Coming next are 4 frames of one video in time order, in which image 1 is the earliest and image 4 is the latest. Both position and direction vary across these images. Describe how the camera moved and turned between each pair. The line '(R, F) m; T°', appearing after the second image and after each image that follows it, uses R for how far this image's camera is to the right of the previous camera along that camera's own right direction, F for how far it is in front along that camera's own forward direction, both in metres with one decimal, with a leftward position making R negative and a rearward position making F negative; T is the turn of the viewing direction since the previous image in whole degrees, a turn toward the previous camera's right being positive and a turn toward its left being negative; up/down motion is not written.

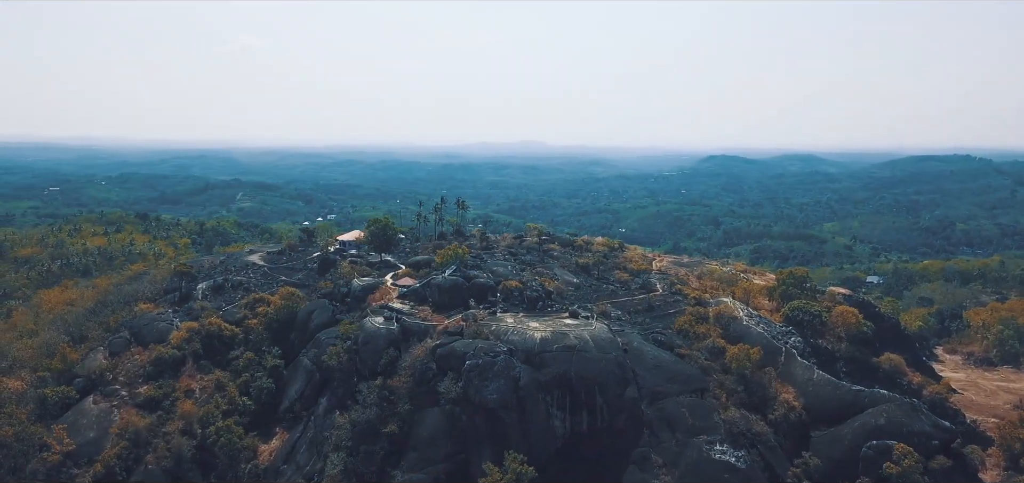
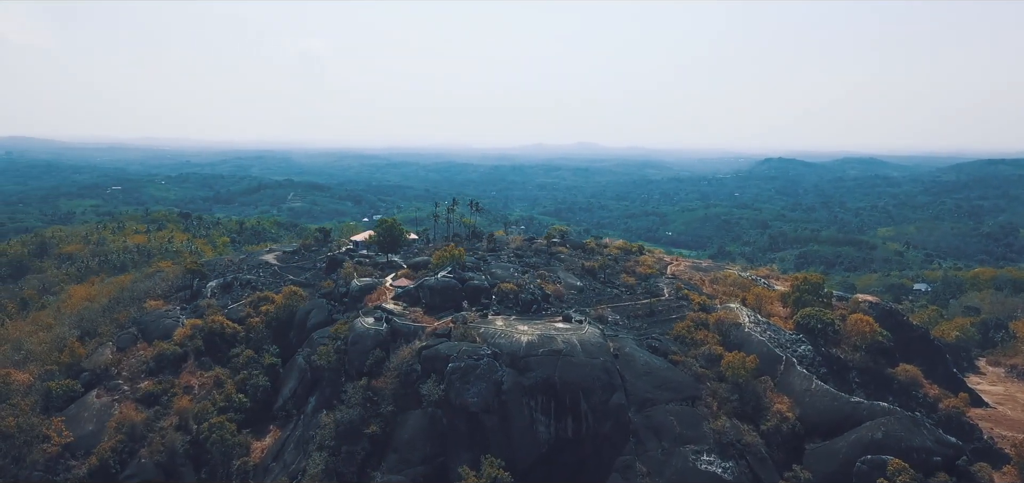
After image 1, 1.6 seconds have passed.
(+1.7, +0.3) m; -3°
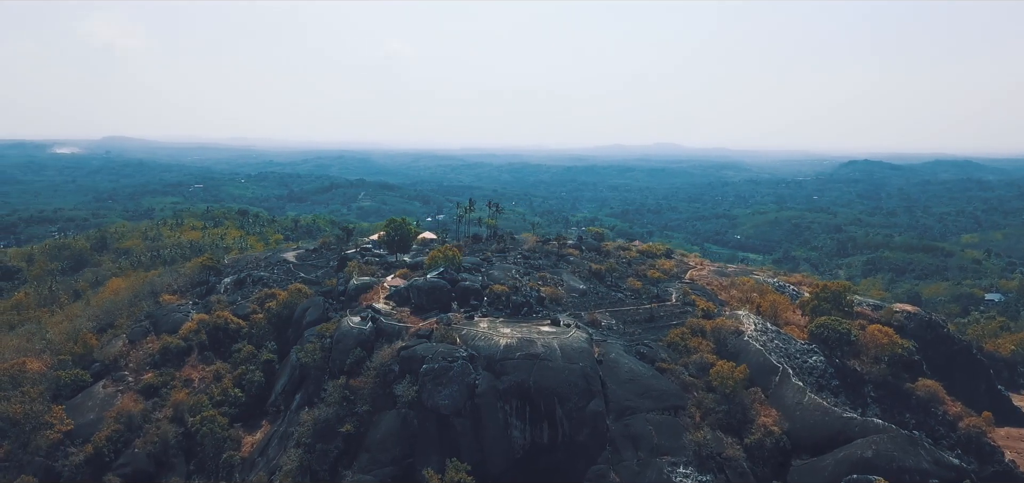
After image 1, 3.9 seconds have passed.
(+2.5, +0.4) m; -4°
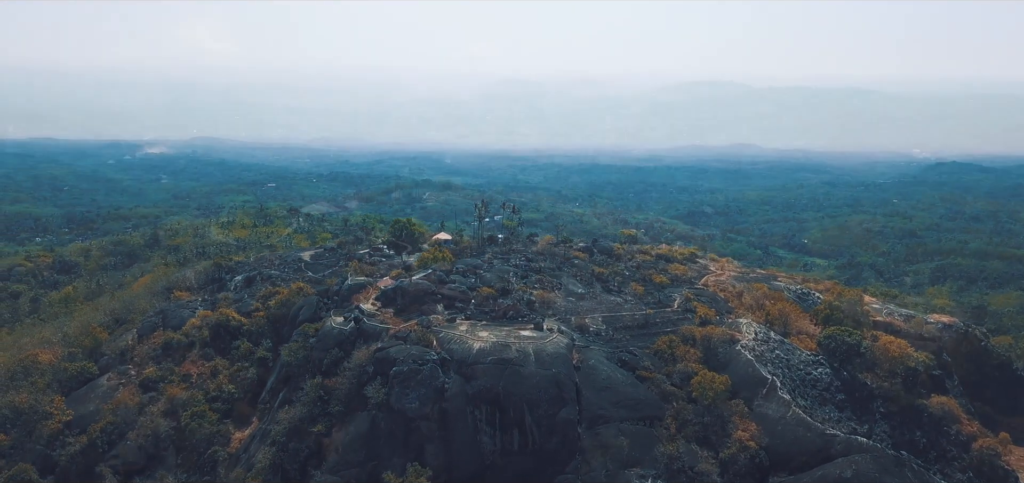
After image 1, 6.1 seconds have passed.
(+2.6, +0.3) m; -3°
